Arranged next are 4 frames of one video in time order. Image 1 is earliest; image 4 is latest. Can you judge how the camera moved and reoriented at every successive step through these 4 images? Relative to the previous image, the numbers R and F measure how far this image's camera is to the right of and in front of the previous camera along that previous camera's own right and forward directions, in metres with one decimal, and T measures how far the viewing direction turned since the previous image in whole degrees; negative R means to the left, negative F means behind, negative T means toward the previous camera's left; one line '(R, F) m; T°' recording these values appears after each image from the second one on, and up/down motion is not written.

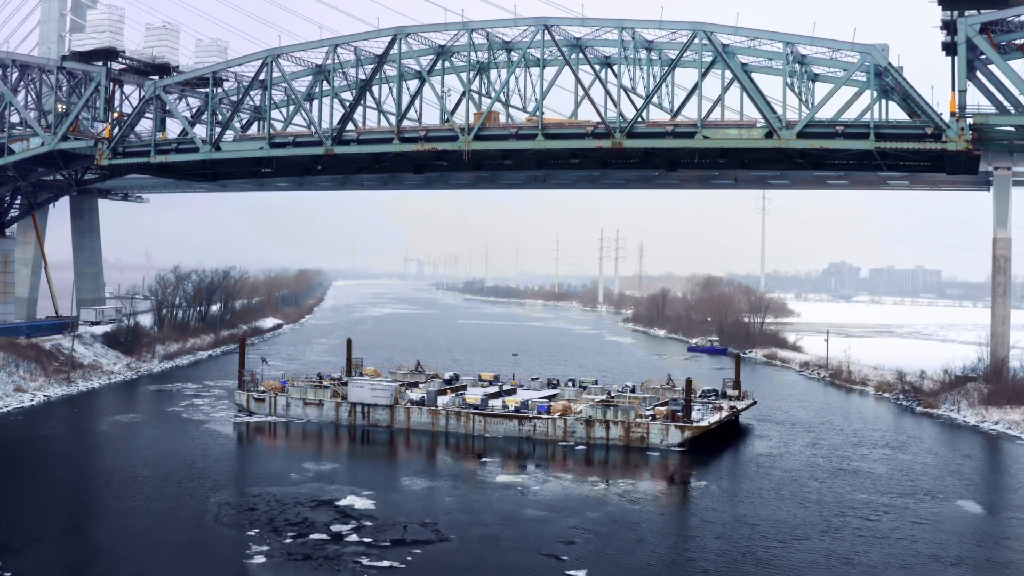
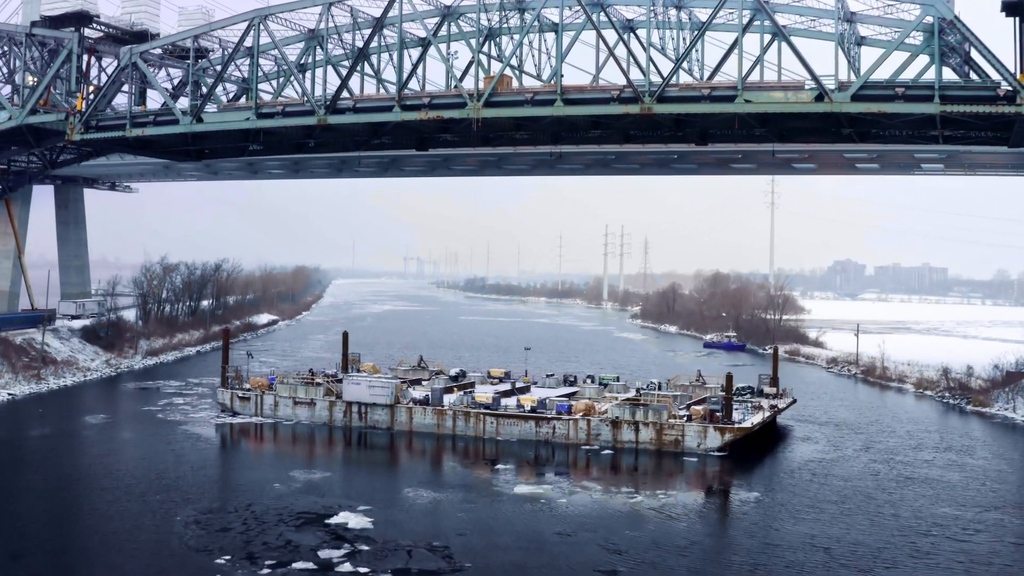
(-0.4, +2.5) m; 0°
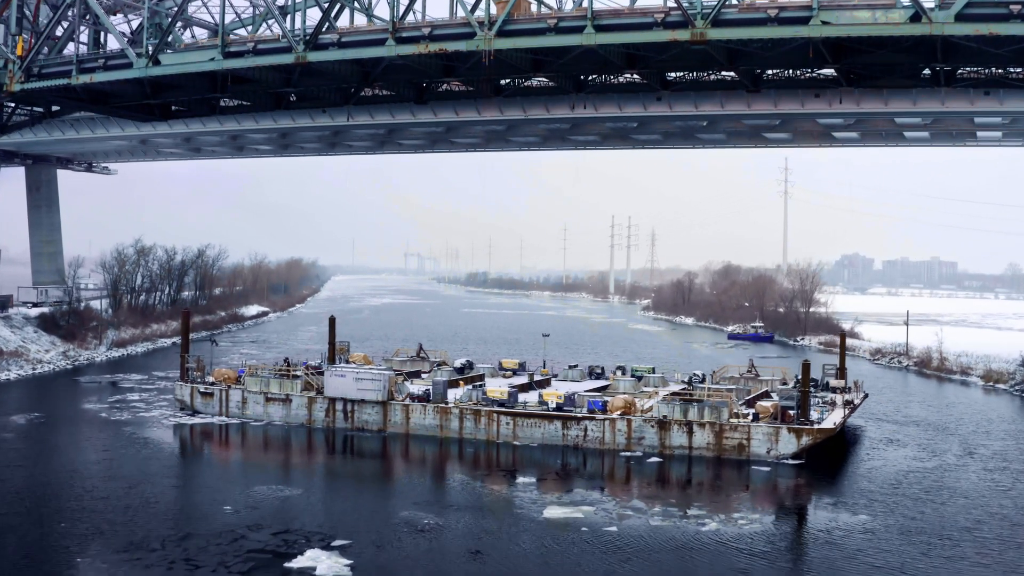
(-0.4, +3.8) m; 0°
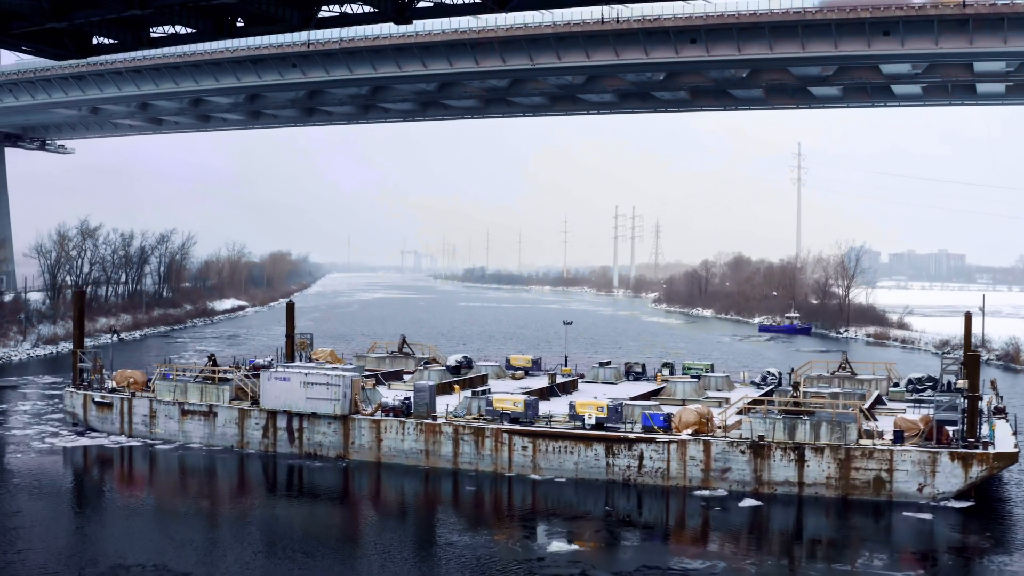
(-0.3, +5.0) m; 0°
